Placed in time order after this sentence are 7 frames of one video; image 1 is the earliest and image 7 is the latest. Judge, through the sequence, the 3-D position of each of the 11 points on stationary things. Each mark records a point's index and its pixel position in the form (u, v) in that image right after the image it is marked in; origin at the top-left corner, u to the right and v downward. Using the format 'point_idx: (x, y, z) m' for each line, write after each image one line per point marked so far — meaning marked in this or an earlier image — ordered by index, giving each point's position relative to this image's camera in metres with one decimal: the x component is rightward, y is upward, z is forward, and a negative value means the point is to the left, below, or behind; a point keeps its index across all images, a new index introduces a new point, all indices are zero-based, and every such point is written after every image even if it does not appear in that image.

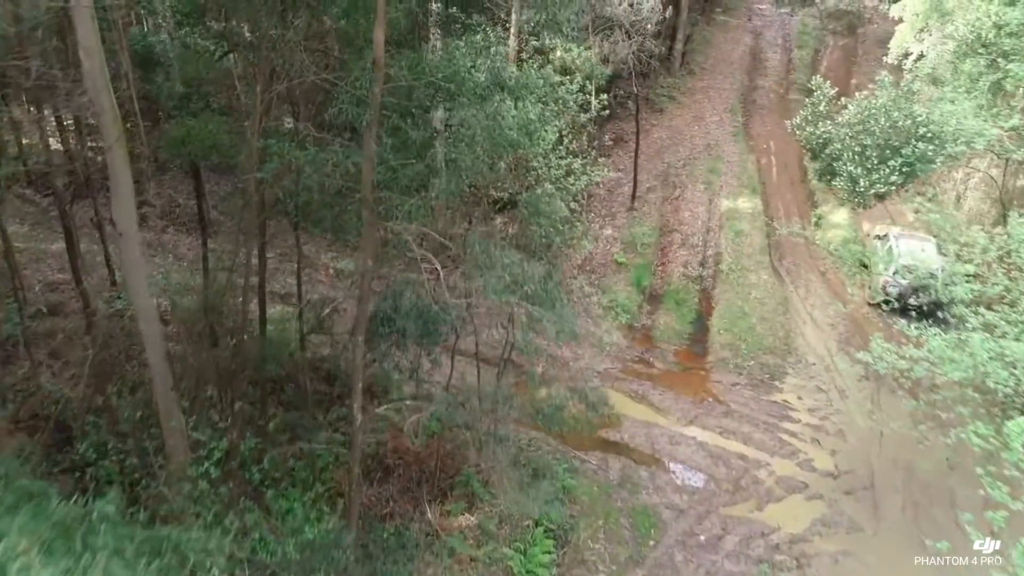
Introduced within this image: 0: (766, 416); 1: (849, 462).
0: (+6.0, -3.0, +16.8) m
1: (+7.3, -3.8, +15.5) m
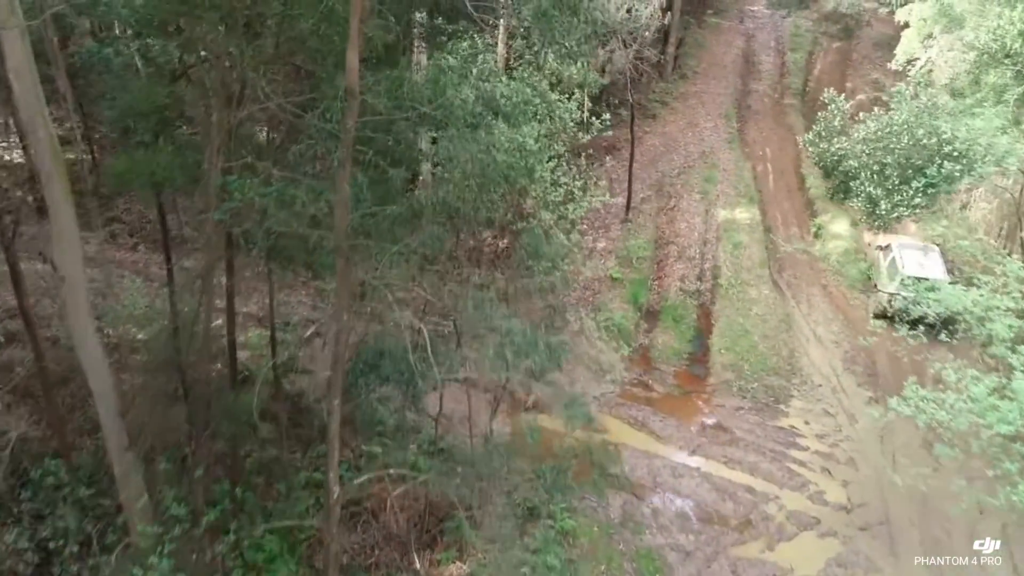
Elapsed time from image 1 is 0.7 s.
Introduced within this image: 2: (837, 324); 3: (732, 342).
0: (+5.8, -3.5, +16.0) m
1: (+7.2, -4.2, +14.7) m
2: (+8.6, -0.9, +19.0) m
3: (+5.7, -1.4, +18.7) m
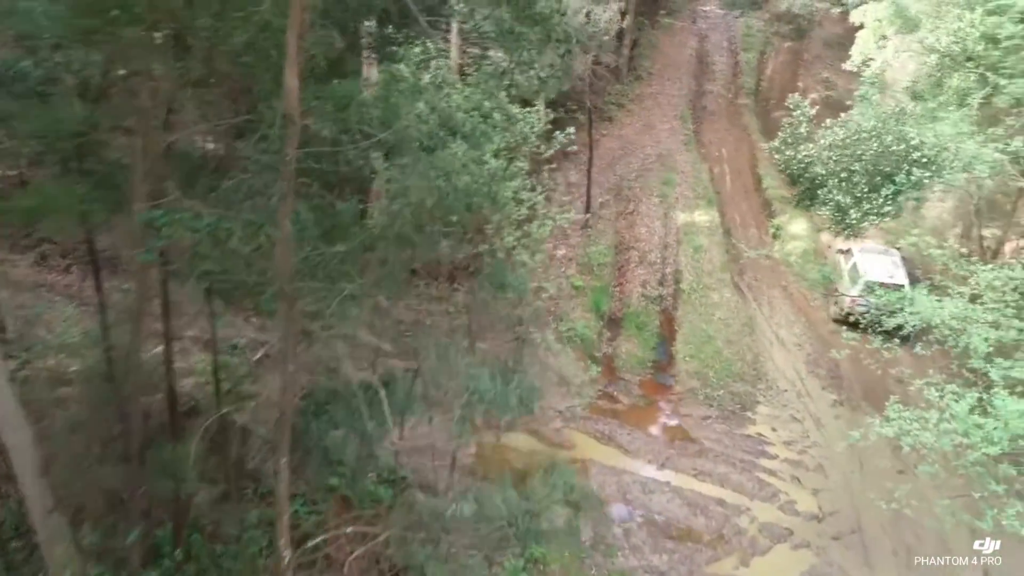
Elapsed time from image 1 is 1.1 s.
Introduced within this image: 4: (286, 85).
0: (+5.0, -3.6, +15.7) m
1: (+6.5, -4.3, +14.5) m
2: (+7.6, -1.0, +18.9) m
3: (+4.7, -1.5, +18.4) m
4: (-1.8, +1.6, +5.7) m
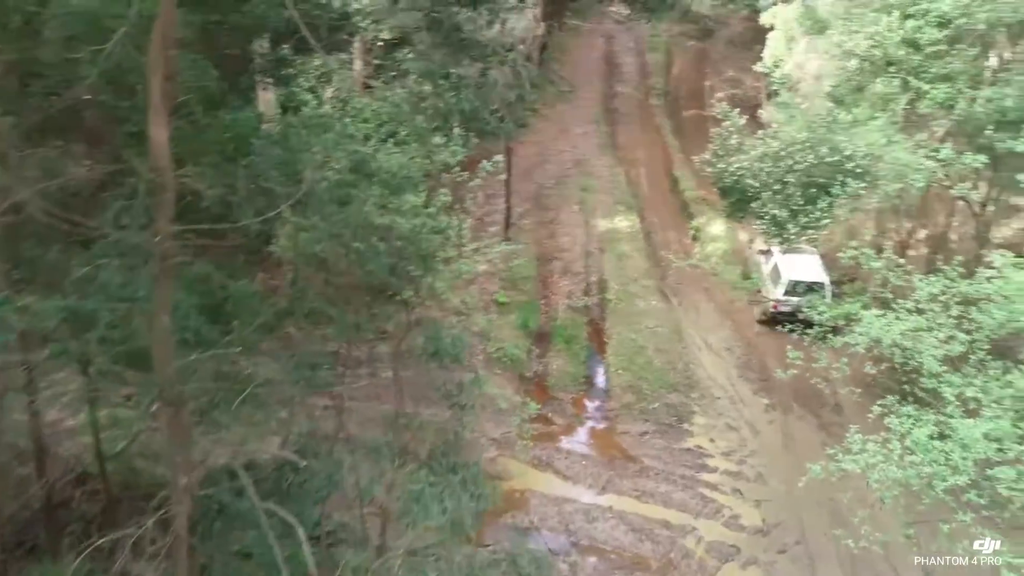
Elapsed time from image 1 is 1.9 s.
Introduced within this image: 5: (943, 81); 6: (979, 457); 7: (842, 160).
0: (+3.6, -3.9, +15.3) m
1: (+5.3, -4.5, +14.3) m
2: (+5.6, -1.1, +18.8) m
3: (+2.9, -1.8, +18.0) m
4: (-2.3, +1.0, +4.5) m
5: (+6.3, +3.1, +10.6) m
6: (+4.9, -1.8, +7.5) m
7: (+5.2, +2.0, +11.2) m
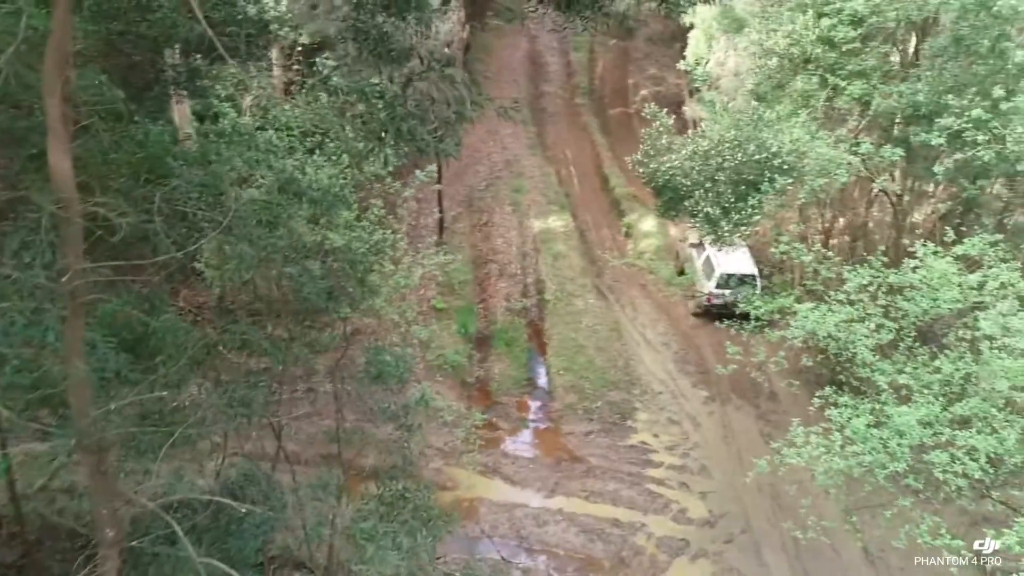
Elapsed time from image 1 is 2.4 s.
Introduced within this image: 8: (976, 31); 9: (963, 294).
0: (+2.5, -3.8, +15.4) m
1: (+4.2, -4.4, +14.6) m
2: (+4.0, -1.0, +19.1) m
3: (+1.4, -1.8, +18.0) m
4: (-2.6, +0.7, +4.1) m
5: (+5.3, +3.2, +10.9) m
6: (+4.3, -1.7, +7.7) m
7: (+4.1, +2.1, +11.4) m
8: (+6.2, +3.4, +9.6) m
9: (+5.4, -0.1, +8.6) m
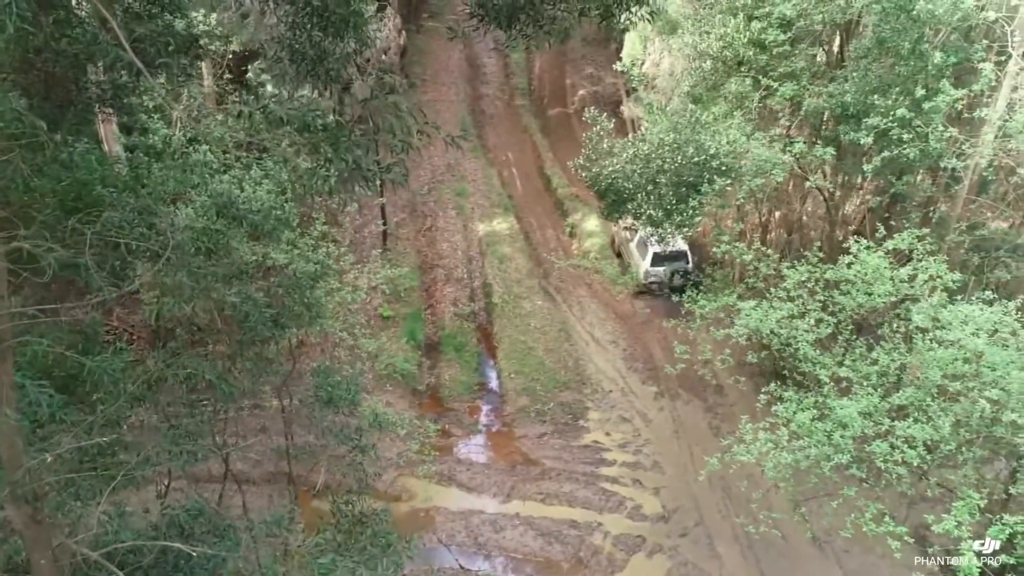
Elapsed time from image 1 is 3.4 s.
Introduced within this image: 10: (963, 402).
0: (+1.5, -3.9, +15.5) m
1: (+3.3, -4.3, +14.8) m
2: (+2.6, -1.0, +19.3) m
3: (+0.2, -1.9, +18.0) m
4: (-2.9, +0.5, +3.9) m
5: (+4.3, +3.3, +11.3) m
6: (+3.9, -1.6, +8.0) m
7: (+3.2, +2.1, +11.7) m
8: (+5.4, +3.5, +10.0) m
9: (+4.8, 0.0, +9.0) m
10: (+4.8, -1.2, +7.6) m
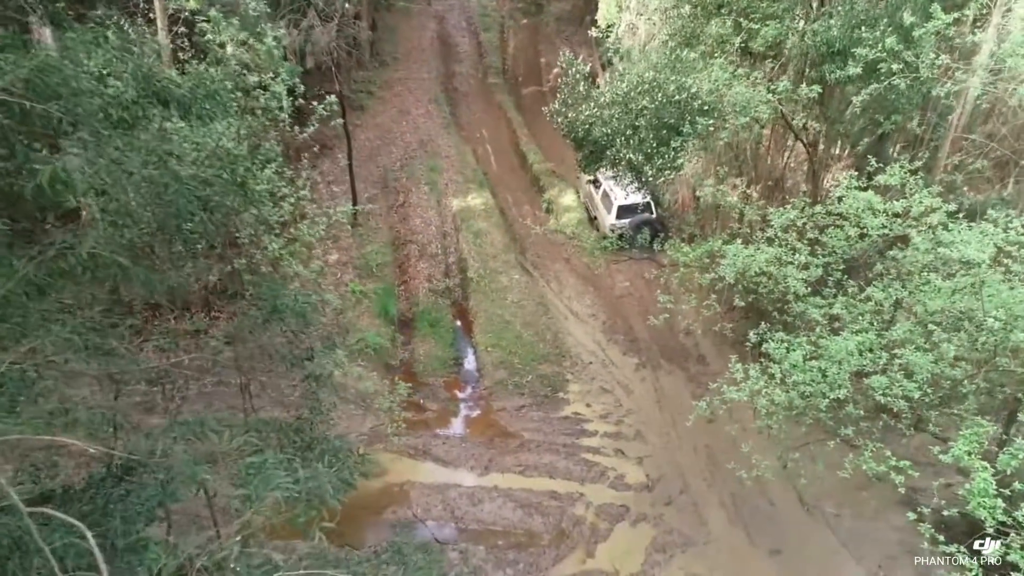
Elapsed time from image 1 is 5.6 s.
0: (+1.1, -3.1, +15.0) m
1: (+2.9, -3.6, +14.3) m
2: (+2.0, -0.2, +18.8) m
3: (-0.4, -1.2, +17.4) m
4: (-3.1, +1.2, +3.2) m
5: (+3.9, +4.1, +10.8) m
6: (+3.6, -0.9, +7.5) m
7: (+2.7, +2.9, +11.2) m
8: (+4.9, +4.3, +9.5) m
9: (+4.5, +0.8, +8.5) m
10: (+4.5, -0.4, +7.2) m
